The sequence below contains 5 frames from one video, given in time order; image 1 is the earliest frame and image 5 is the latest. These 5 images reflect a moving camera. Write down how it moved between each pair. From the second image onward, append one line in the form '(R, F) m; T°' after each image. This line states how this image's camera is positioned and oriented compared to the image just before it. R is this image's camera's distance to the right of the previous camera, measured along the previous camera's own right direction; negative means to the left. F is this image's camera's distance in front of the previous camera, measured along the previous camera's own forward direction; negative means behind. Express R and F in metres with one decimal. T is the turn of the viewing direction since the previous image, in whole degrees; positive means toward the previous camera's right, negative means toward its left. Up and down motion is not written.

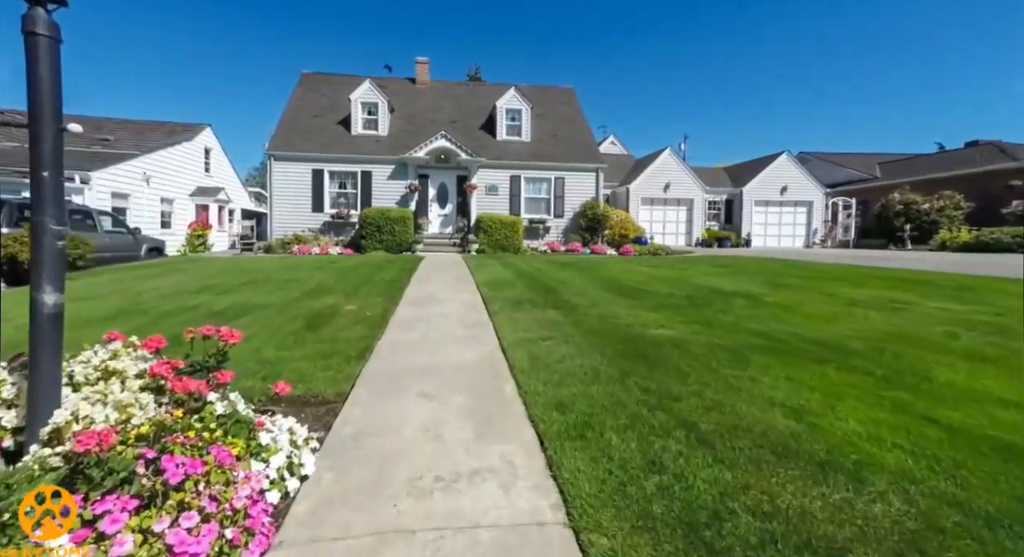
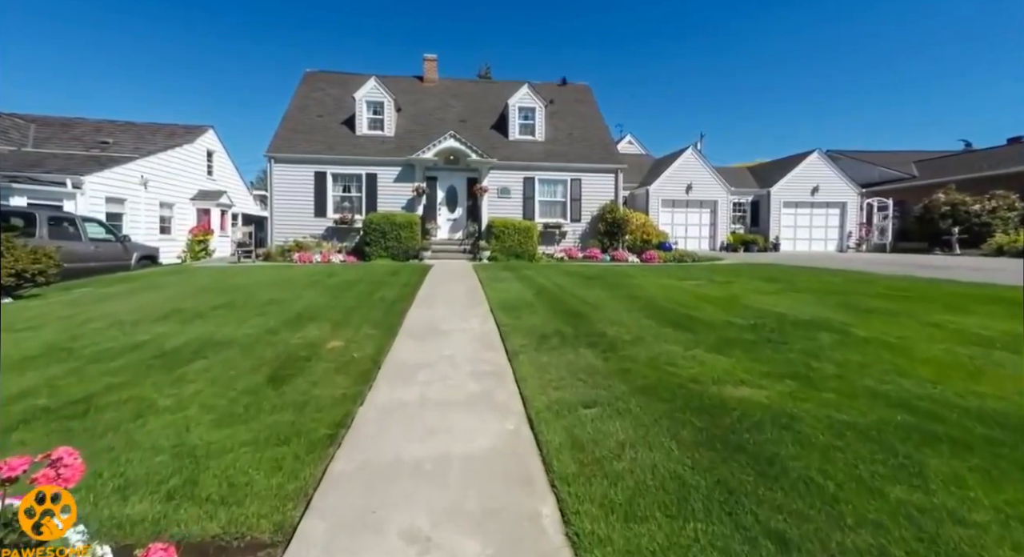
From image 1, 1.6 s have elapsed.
(-0.1, +1.1) m; -1°
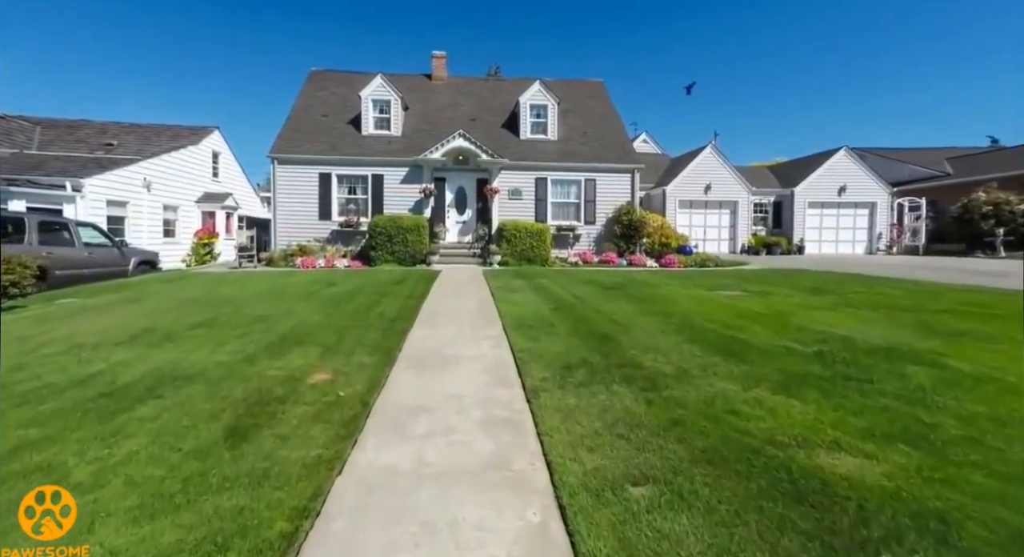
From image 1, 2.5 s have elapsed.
(-0.1, +0.8) m; -1°
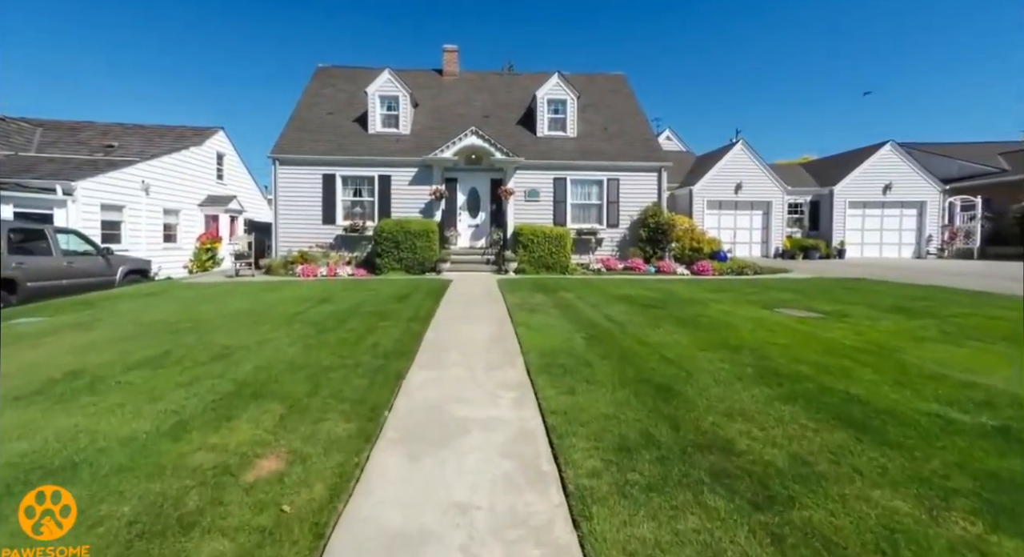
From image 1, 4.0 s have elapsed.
(-0.1, +1.3) m; -2°
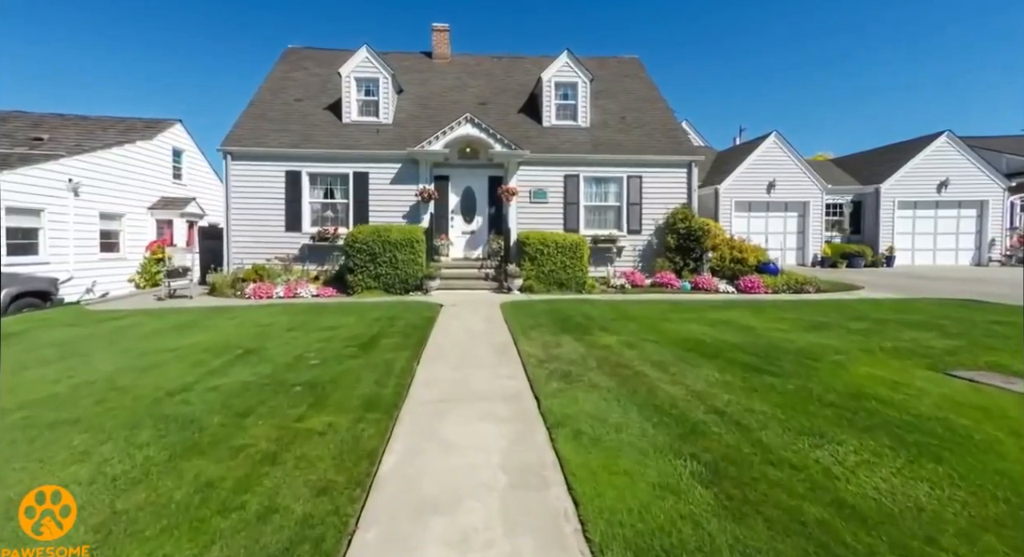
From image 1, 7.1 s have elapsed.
(-0.3, +3.0) m; +1°
